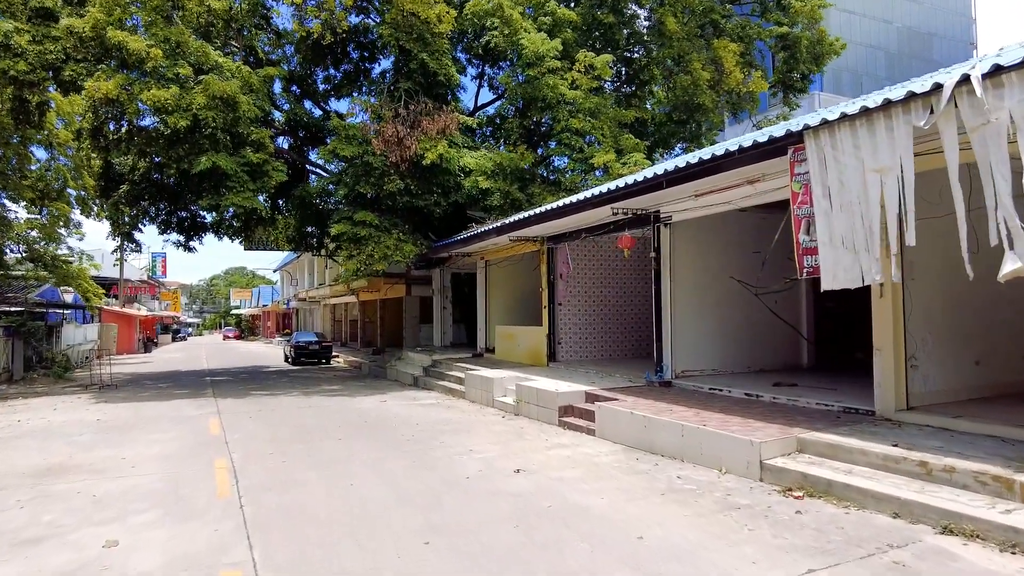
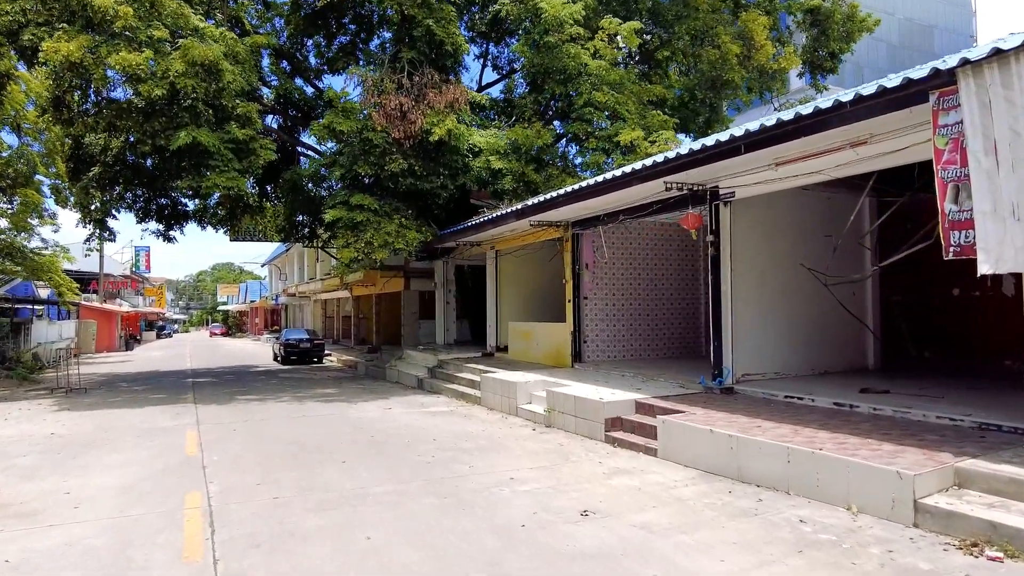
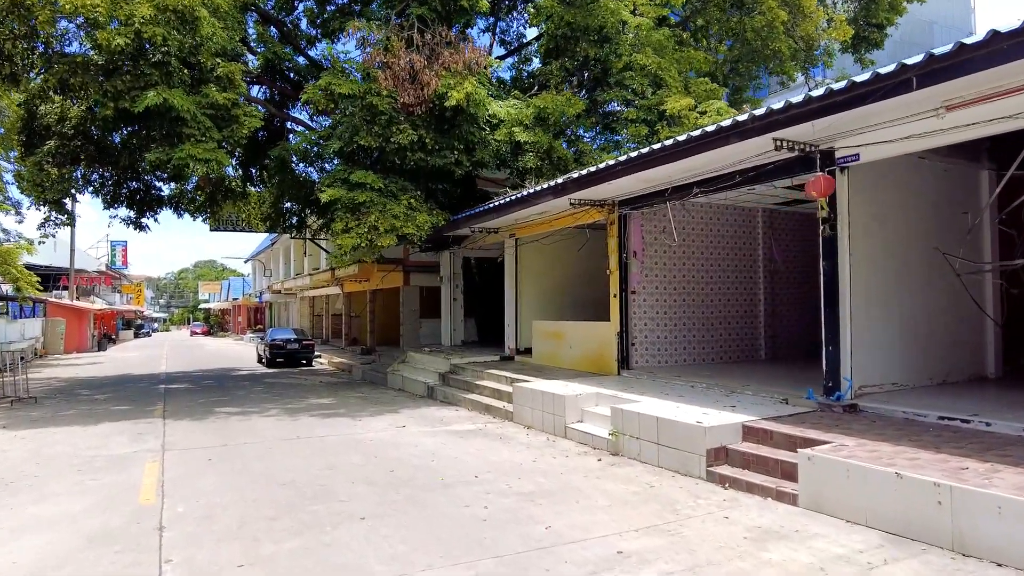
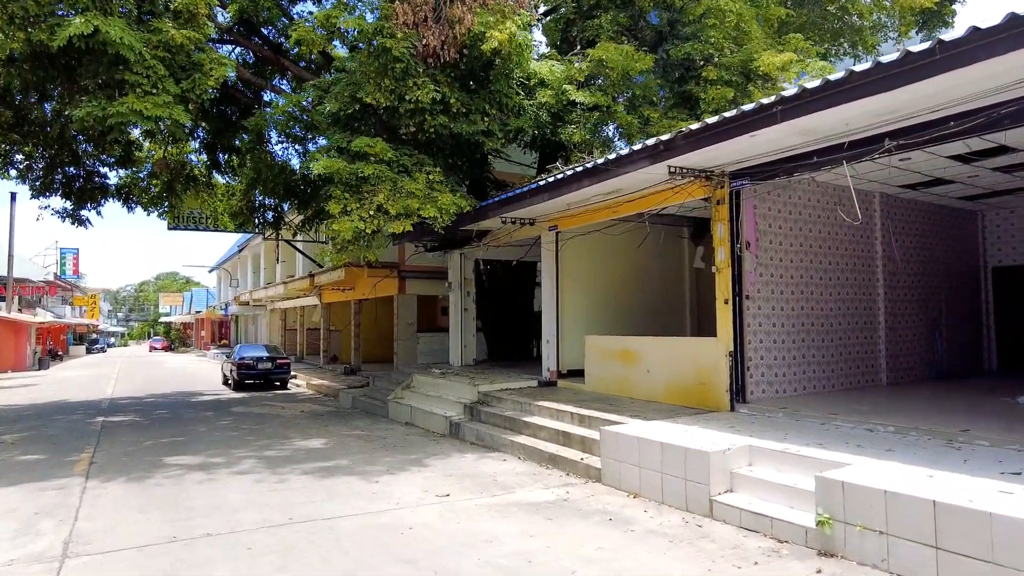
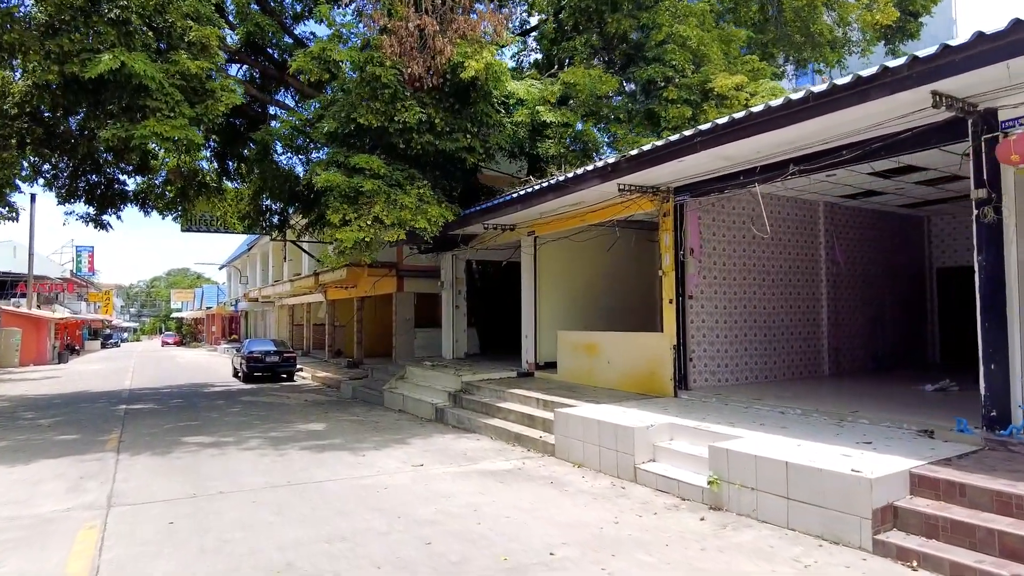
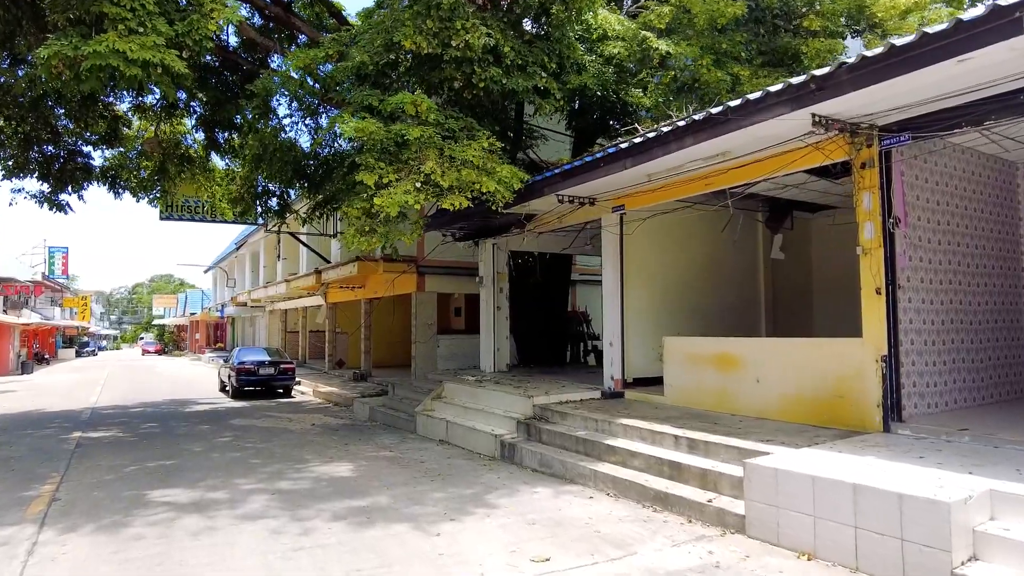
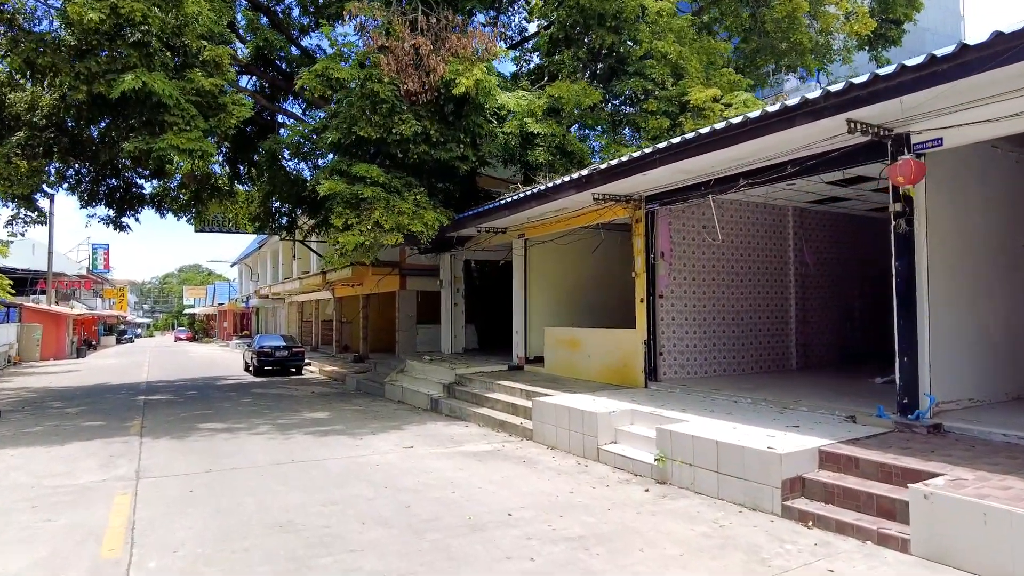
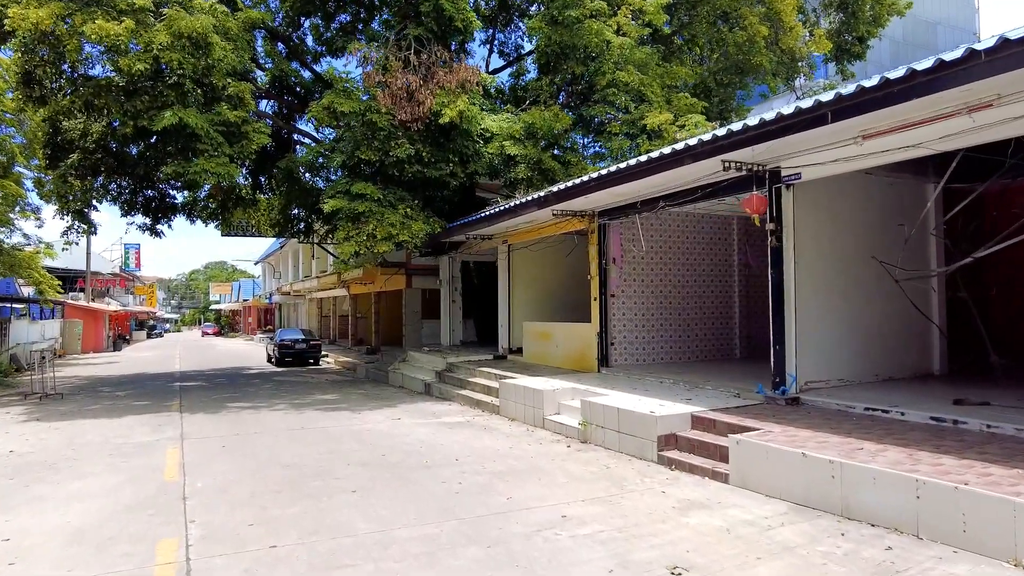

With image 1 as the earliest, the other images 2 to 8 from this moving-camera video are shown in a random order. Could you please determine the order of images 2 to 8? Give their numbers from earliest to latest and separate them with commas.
2, 8, 3, 7, 5, 4, 6
